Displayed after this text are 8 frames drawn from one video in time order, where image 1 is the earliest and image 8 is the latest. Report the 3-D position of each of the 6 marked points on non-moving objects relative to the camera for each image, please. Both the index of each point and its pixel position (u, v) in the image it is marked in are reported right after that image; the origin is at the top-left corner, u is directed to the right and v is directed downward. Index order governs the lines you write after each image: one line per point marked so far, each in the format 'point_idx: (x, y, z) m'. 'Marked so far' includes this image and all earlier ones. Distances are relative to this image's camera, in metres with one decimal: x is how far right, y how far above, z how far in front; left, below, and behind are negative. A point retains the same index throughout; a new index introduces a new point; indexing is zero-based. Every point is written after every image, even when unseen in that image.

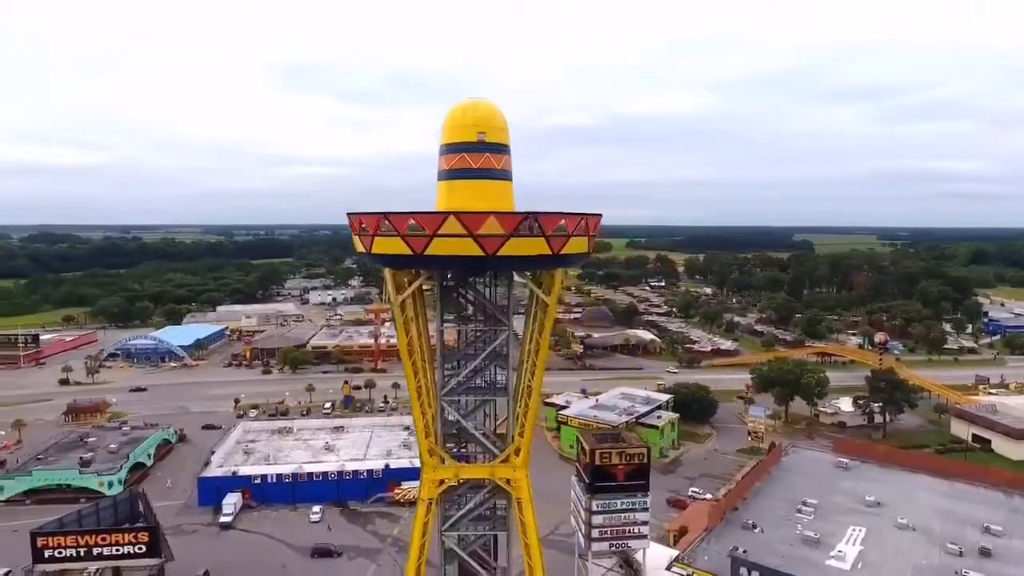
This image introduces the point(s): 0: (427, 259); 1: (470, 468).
0: (-1.0, +0.3, +7.3) m
1: (-0.6, -2.3, +8.3) m
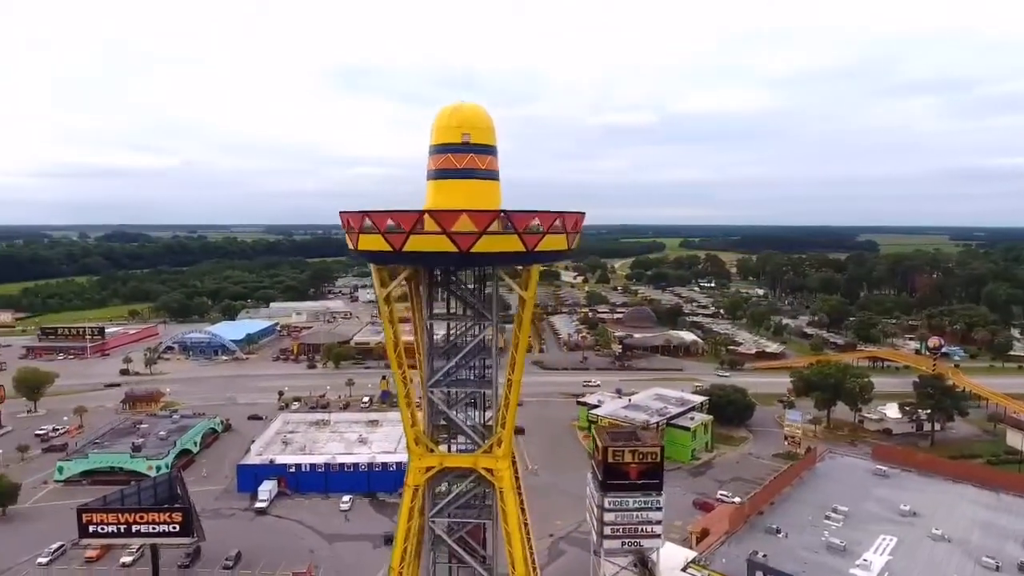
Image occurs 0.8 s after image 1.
0: (-1.3, +0.4, +7.7) m
1: (-0.8, -2.3, +8.6) m
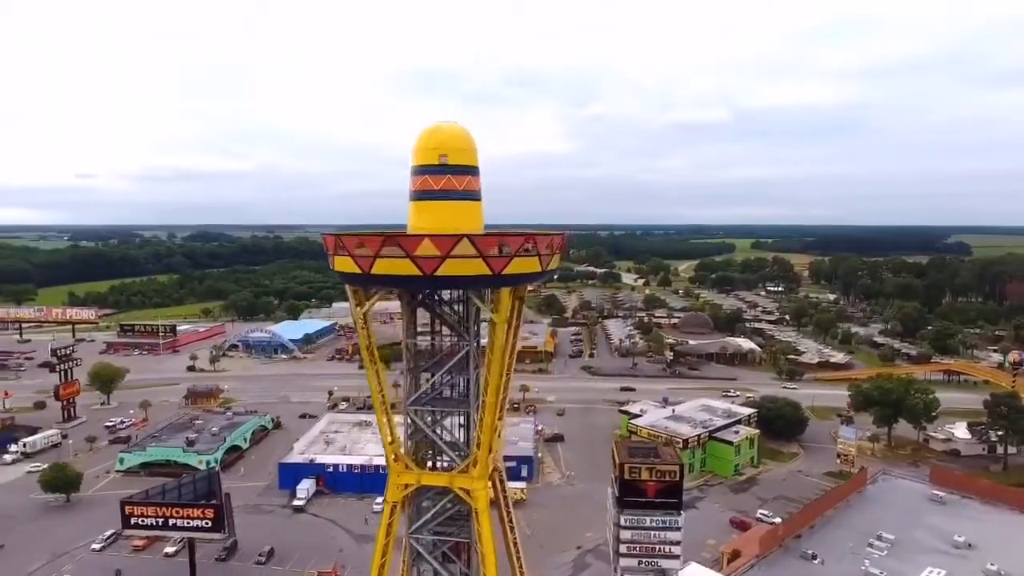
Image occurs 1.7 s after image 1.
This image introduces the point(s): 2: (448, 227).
0: (-1.7, +0.1, +7.8) m
1: (-1.1, -2.5, +8.7) m
2: (-0.9, +0.8, +8.6) m
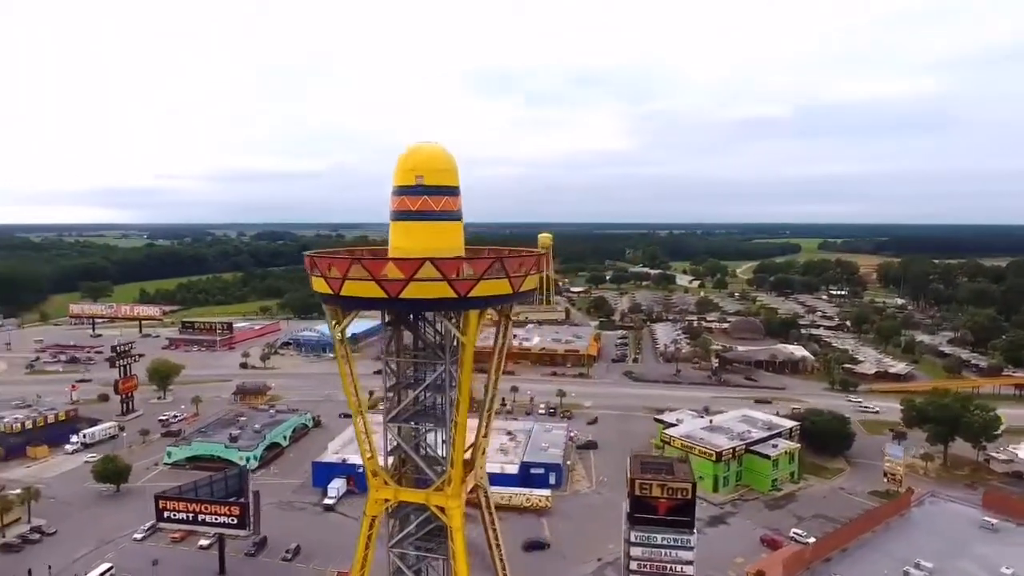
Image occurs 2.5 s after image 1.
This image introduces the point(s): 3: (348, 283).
0: (-2.1, -0.1, +7.9) m
1: (-1.4, -2.8, +8.8) m
2: (-1.2, +0.5, +8.7) m
3: (-2.0, +0.1, +7.8) m
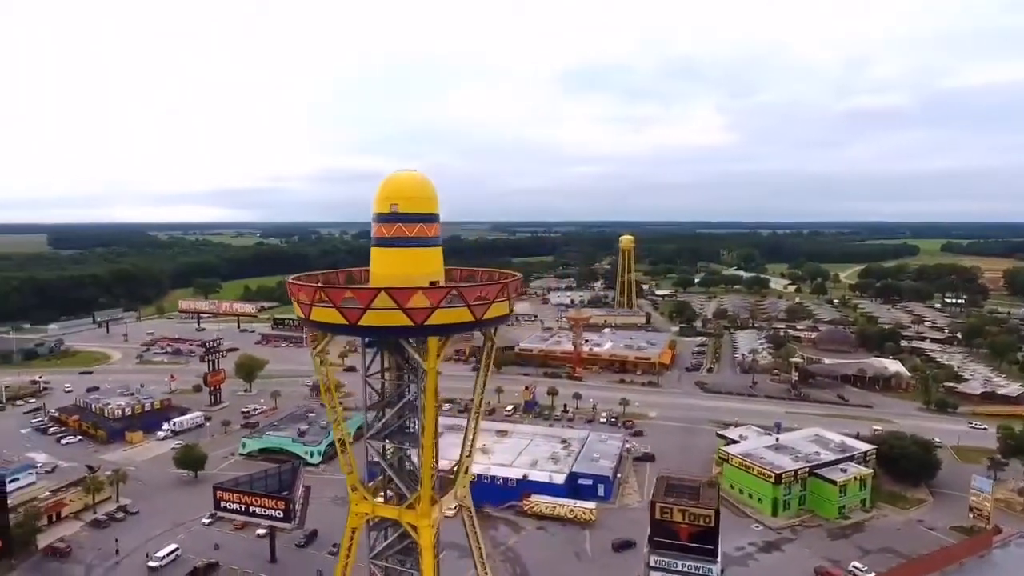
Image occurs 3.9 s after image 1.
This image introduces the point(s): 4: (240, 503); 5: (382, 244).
0: (-2.5, -0.4, +8.3) m
1: (-1.8, -3.1, +9.0) m
2: (-1.5, +0.2, +8.9) m
3: (-2.5, -0.3, +8.1) m
4: (-7.8, -6.2, +18.6) m
5: (-1.8, +0.6, +8.9) m
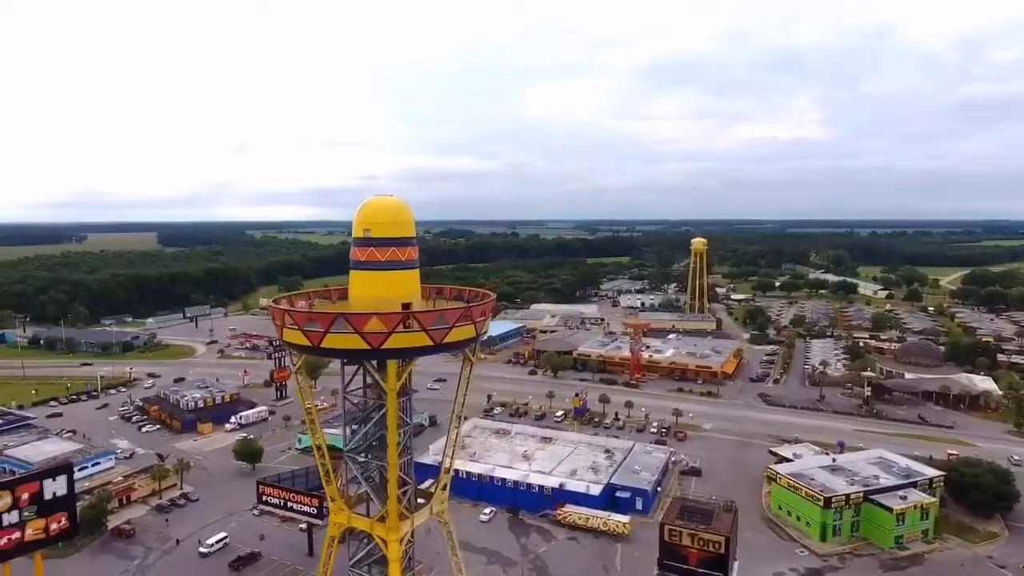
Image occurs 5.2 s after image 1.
0: (-3.1, -0.7, +8.7) m
1: (-2.3, -3.4, +9.4) m
2: (-2.0, -0.1, +9.2) m
3: (-3.0, -0.6, +8.5) m
4: (-7.0, -6.4, +19.6) m
5: (-2.2, +0.3, +9.2) m
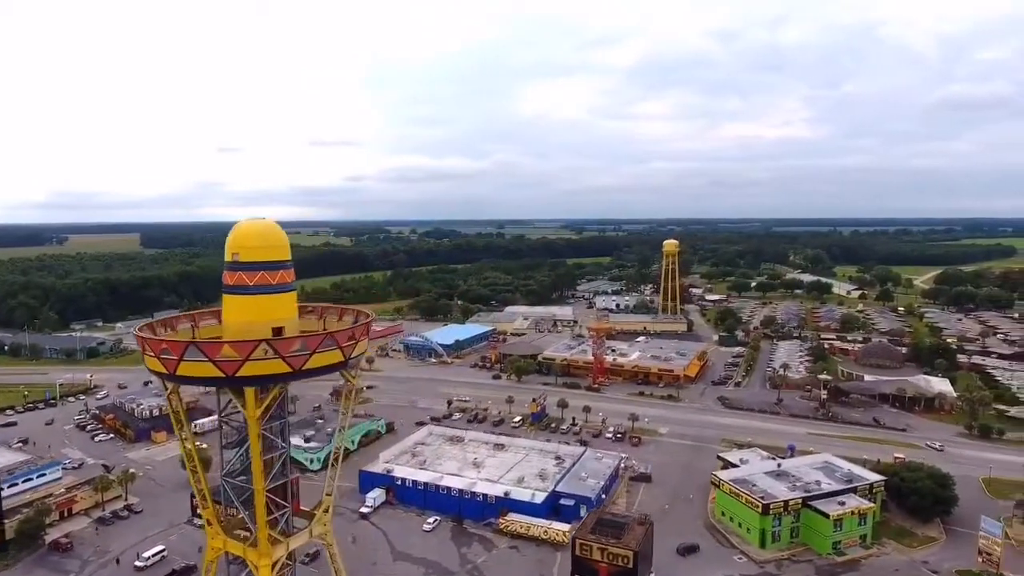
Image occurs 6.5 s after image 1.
0: (-4.9, -1.1, +8.7) m
1: (-4.1, -3.7, +9.4) m
2: (-3.8, -0.5, +9.2) m
3: (-4.8, -0.9, +8.5) m
4: (-8.9, -6.7, +19.5) m
5: (-4.0, 0.0, +9.2) m
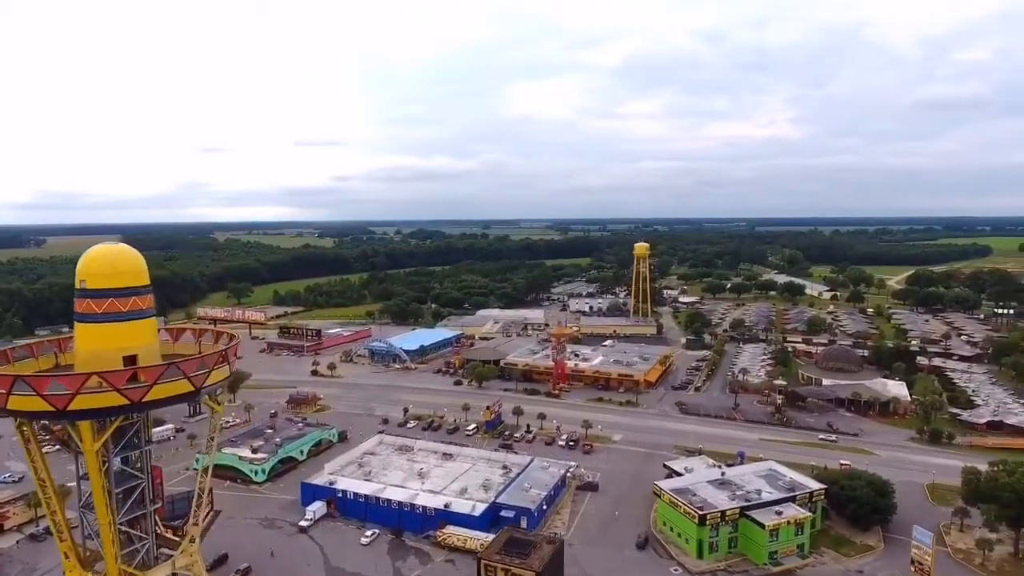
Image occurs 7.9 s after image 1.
0: (-6.8, -1.5, +8.4) m
1: (-6.0, -4.1, +9.1) m
2: (-5.7, -0.8, +8.9) m
3: (-6.8, -1.3, +8.3) m
4: (-11.0, -7.1, +19.2) m
5: (-6.0, -0.4, +9.0) m
